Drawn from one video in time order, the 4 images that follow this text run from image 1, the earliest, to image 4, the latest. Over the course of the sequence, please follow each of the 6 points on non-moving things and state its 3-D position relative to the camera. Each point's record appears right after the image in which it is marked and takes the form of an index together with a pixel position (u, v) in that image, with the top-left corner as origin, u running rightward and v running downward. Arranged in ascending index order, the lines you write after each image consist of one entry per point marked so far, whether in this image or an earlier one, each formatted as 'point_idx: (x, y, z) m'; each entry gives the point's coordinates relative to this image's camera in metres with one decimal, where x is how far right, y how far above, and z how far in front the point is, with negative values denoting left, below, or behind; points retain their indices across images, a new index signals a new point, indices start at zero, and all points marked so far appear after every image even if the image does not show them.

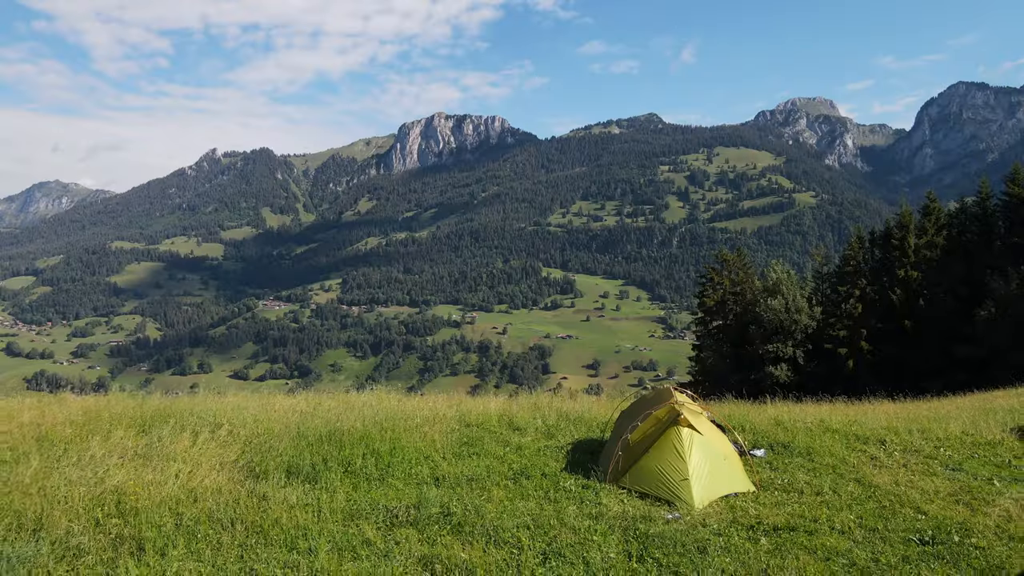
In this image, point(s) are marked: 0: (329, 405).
0: (-3.7, -2.5, +11.6) m
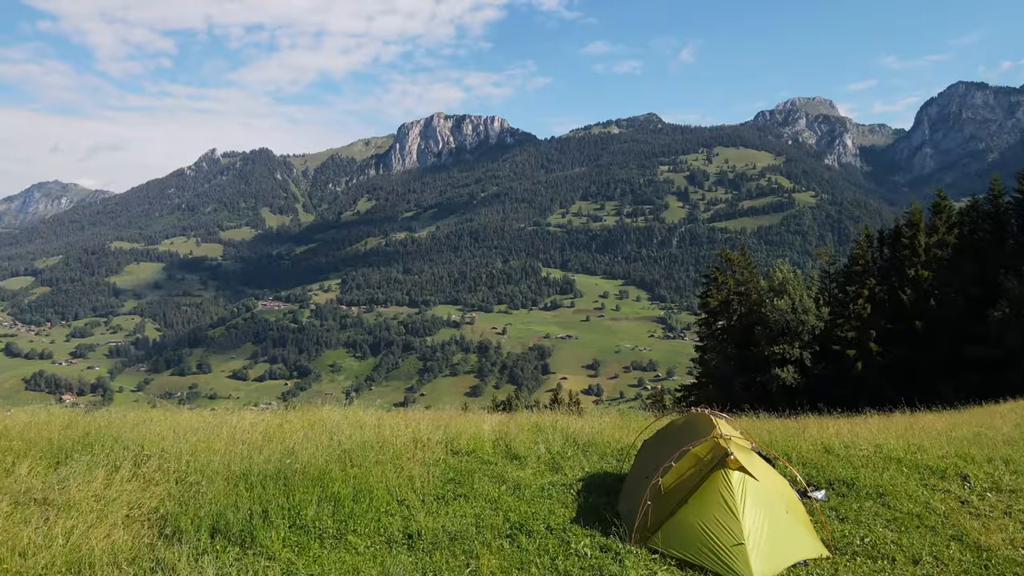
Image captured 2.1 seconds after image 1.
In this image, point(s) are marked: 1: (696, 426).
0: (-3.8, -2.5, +9.9) m
1: (+2.3, -1.7, +6.7) m
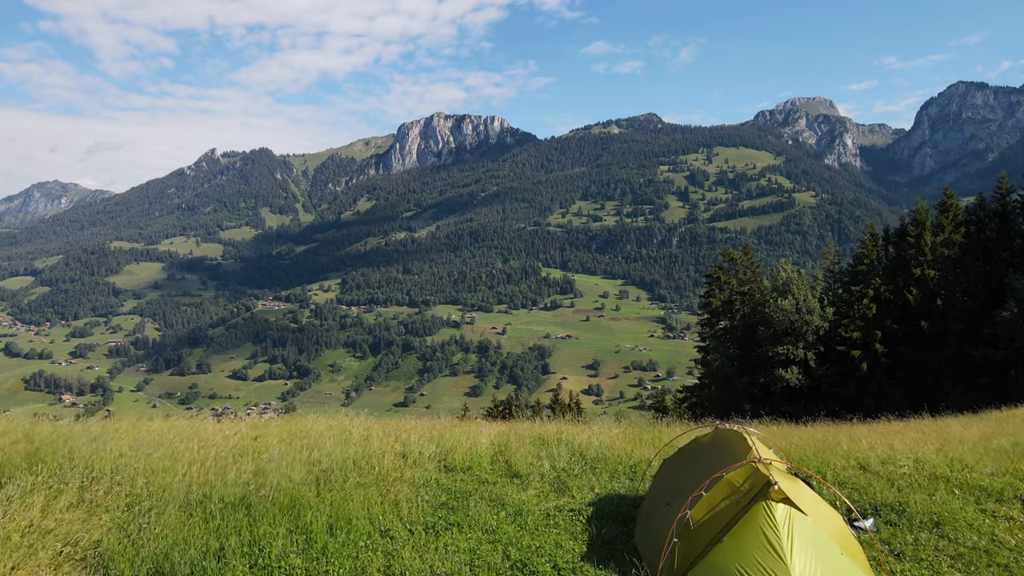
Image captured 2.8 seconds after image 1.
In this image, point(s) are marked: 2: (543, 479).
0: (-3.8, -2.5, +8.9) m
1: (+2.3, -1.7, +5.8) m
2: (+0.5, -2.7, +7.5) m
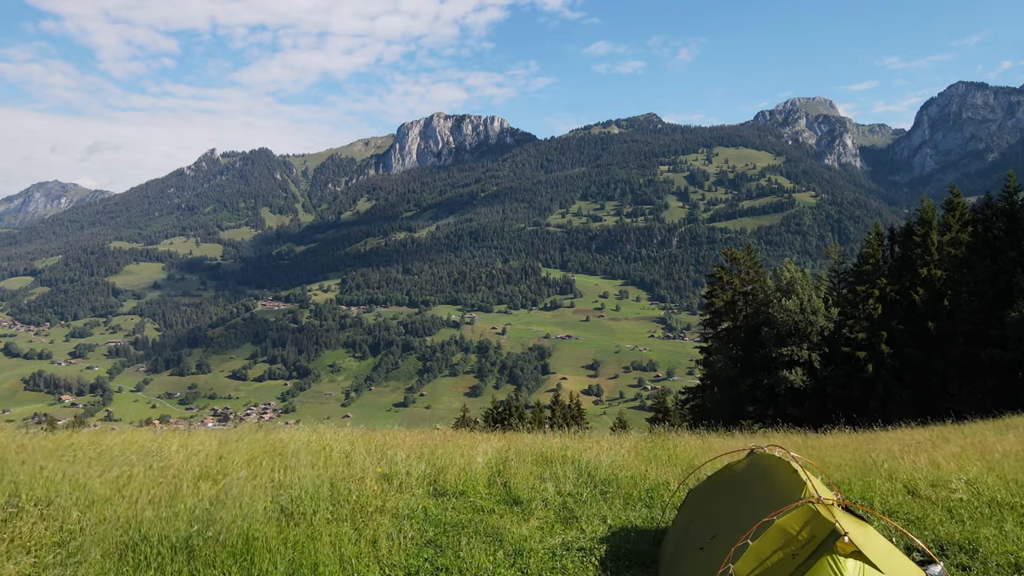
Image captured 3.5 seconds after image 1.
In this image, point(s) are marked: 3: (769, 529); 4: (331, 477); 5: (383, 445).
0: (-3.8, -2.4, +7.9) m
1: (+2.3, -1.7, +4.8) m
2: (+0.4, -2.7, +6.5) m
3: (+2.0, -1.9, +4.3) m
4: (-2.3, -2.4, +6.7) m
5: (-2.1, -2.6, +8.8) m
